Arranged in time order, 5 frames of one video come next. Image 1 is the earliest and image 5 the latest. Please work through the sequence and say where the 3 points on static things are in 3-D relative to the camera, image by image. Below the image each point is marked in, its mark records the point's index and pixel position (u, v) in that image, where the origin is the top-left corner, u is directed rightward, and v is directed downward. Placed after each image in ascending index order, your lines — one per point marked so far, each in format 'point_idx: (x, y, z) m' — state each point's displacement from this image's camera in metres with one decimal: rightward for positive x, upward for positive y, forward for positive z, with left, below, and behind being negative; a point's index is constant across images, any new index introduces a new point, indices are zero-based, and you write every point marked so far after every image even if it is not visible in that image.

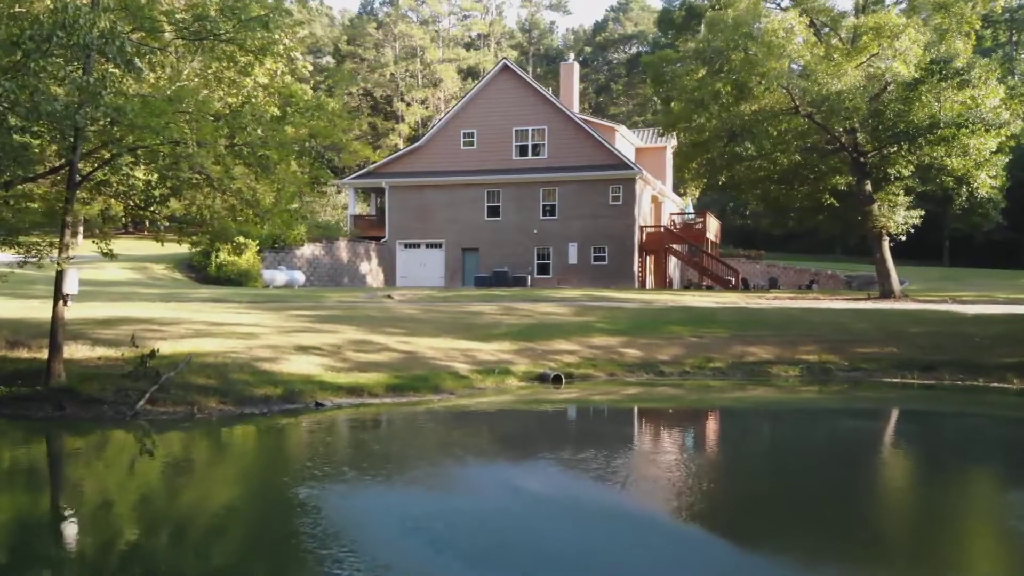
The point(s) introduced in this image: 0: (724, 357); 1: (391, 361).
0: (+2.4, -0.8, +17.3) m
1: (-1.1, -0.7, +14.3) m
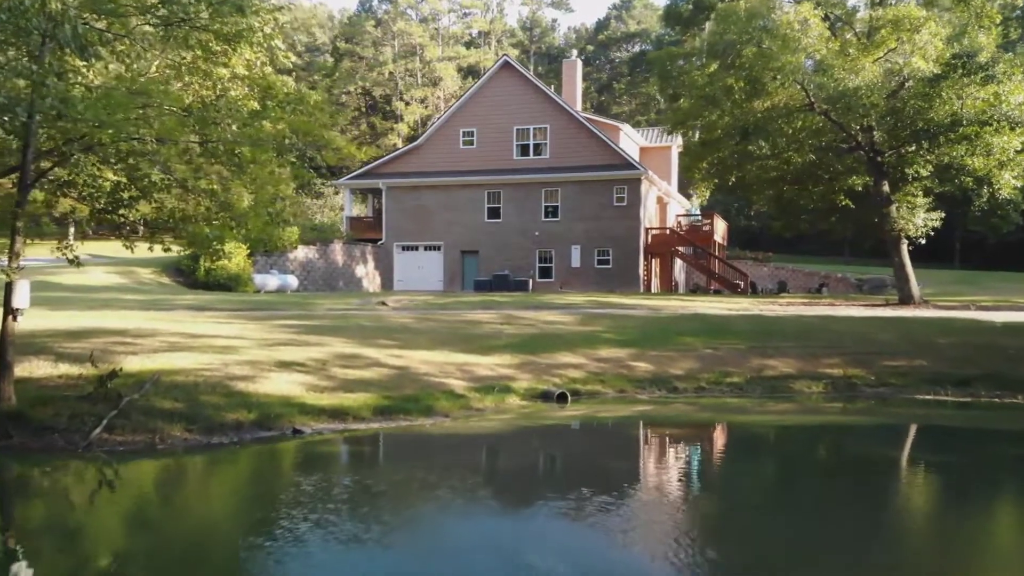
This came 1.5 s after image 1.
0: (+2.4, -0.9, +16.1) m
1: (-1.1, -0.8, +13.1) m
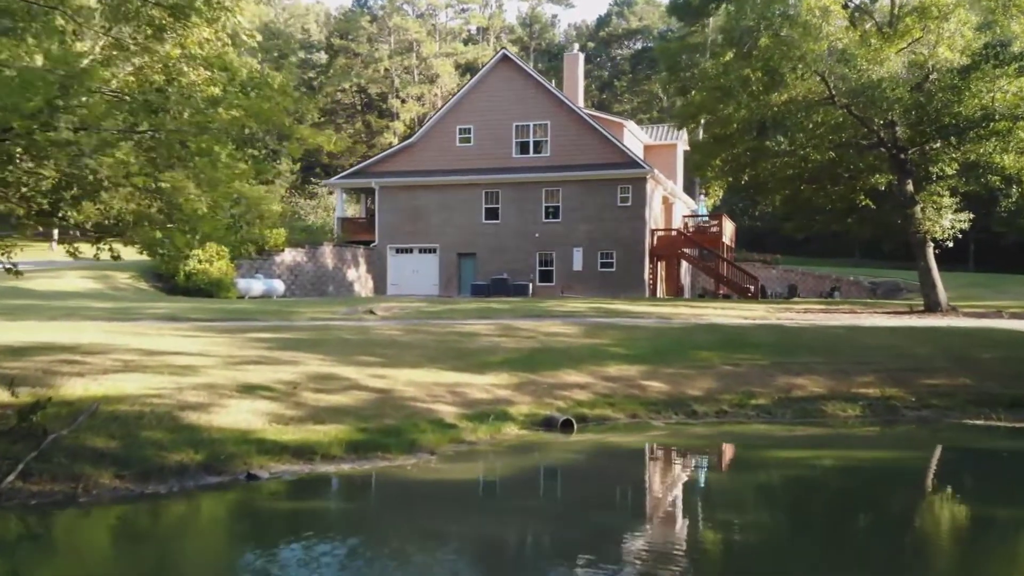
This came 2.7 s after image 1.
0: (+2.4, -1.0, +14.4) m
1: (-1.2, -0.9, +11.4) m
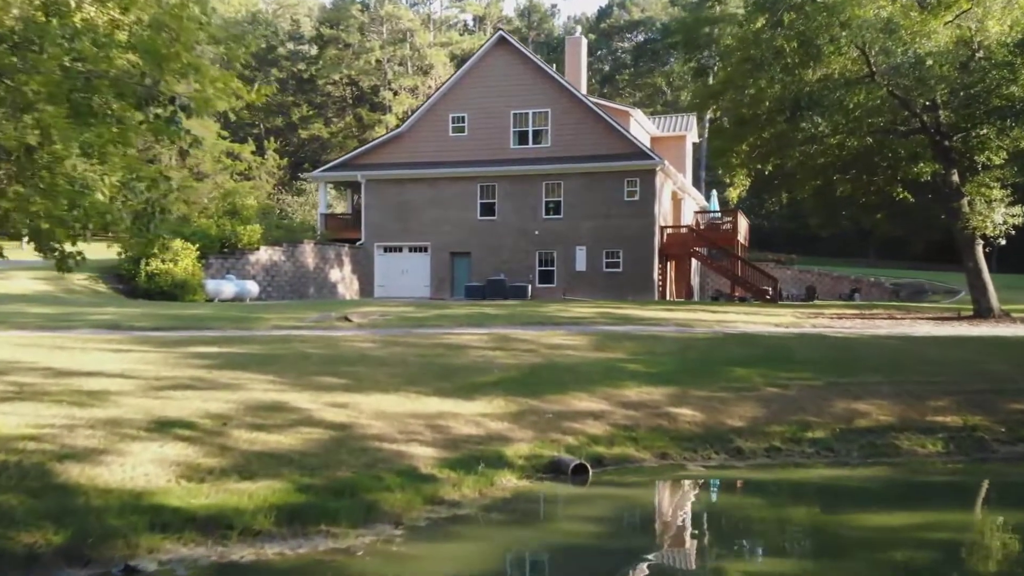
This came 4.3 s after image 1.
0: (+2.4, -1.0, +11.6) m
1: (-1.2, -0.9, +8.6) m
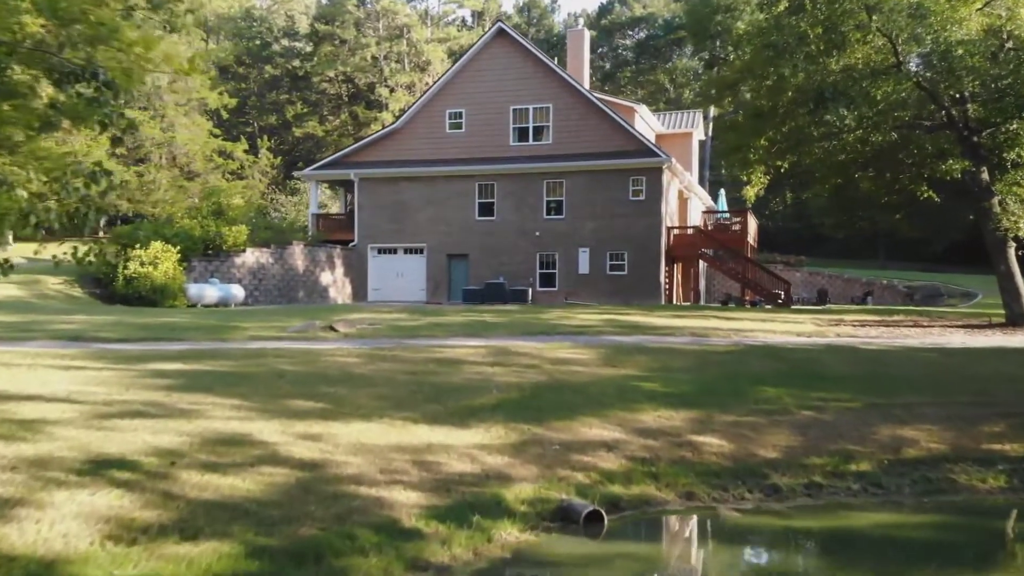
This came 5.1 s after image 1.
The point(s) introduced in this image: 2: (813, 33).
0: (+2.4, -1.1, +10.2) m
1: (-1.2, -1.0, +7.2) m
2: (+3.5, +3.0, +18.4) m
